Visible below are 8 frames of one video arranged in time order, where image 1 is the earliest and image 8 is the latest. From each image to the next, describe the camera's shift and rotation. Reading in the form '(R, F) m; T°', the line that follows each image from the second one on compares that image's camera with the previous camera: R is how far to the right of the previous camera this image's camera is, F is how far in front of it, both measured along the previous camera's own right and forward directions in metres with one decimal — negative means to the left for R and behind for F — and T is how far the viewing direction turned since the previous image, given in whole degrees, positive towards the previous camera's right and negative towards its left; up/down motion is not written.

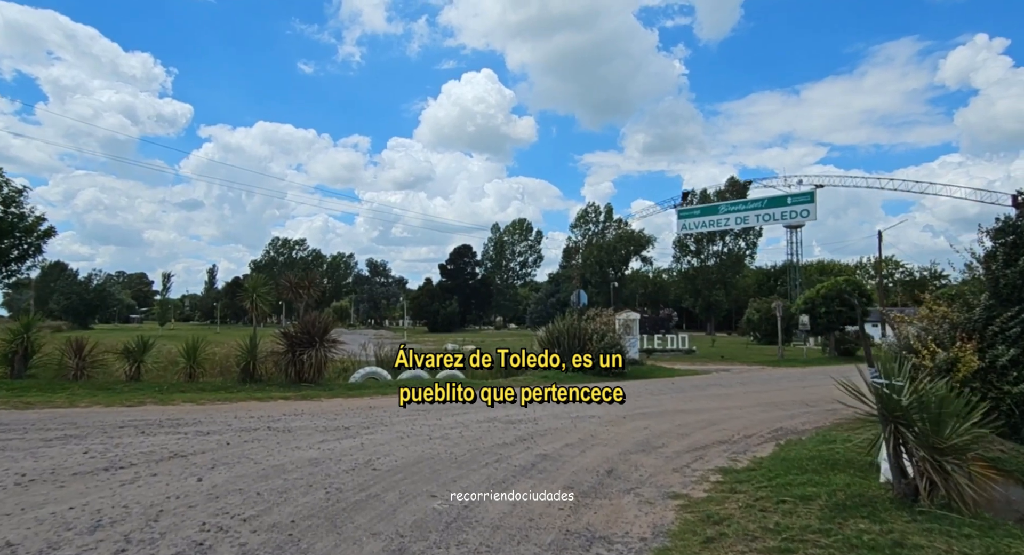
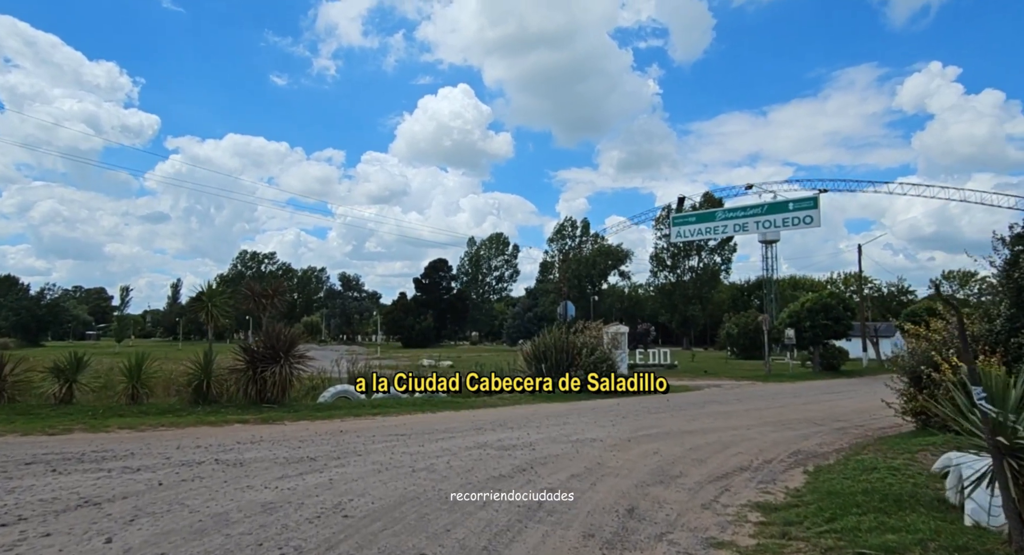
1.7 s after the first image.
(-0.3, +1.2) m; +2°
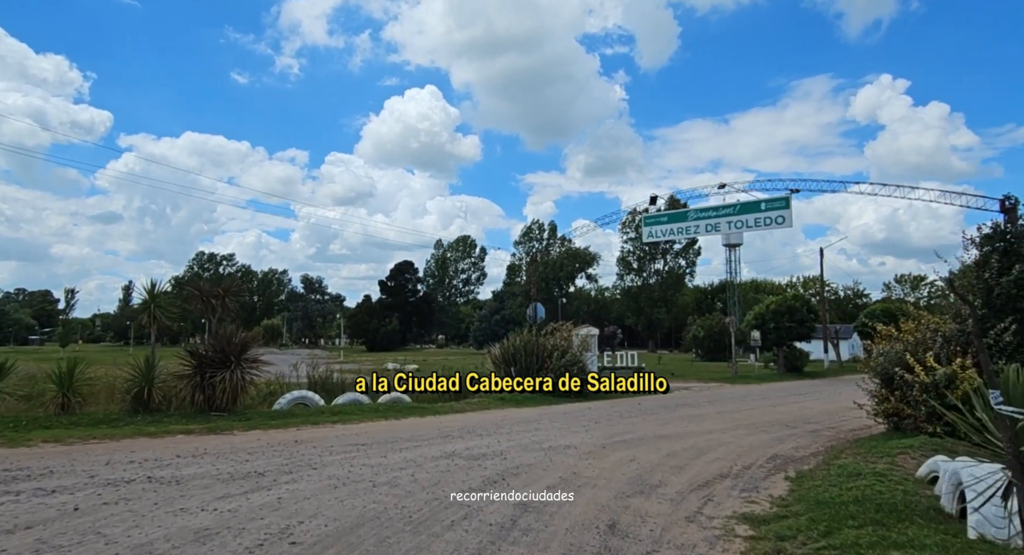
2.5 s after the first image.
(0.0, +0.5) m; +3°
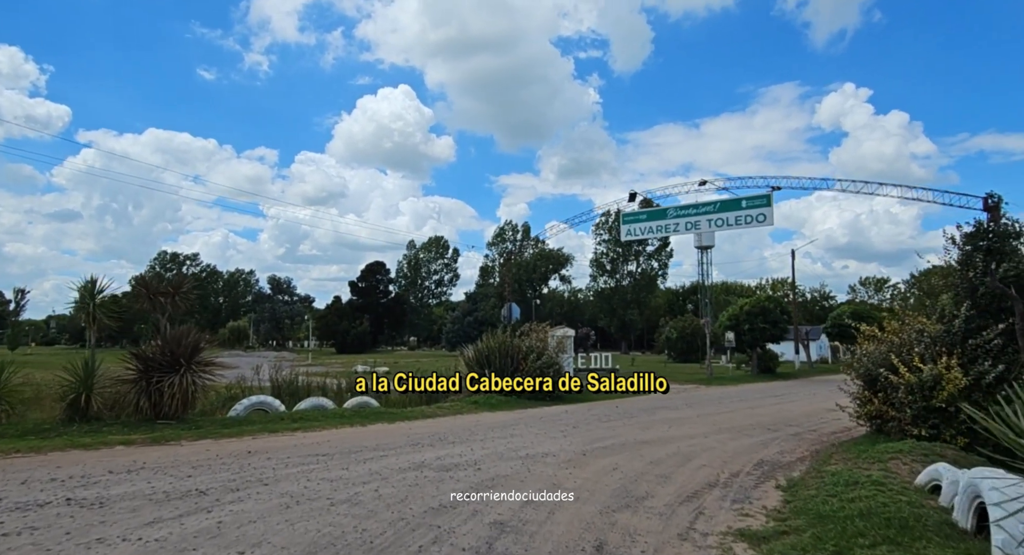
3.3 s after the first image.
(0.0, +0.6) m; +2°
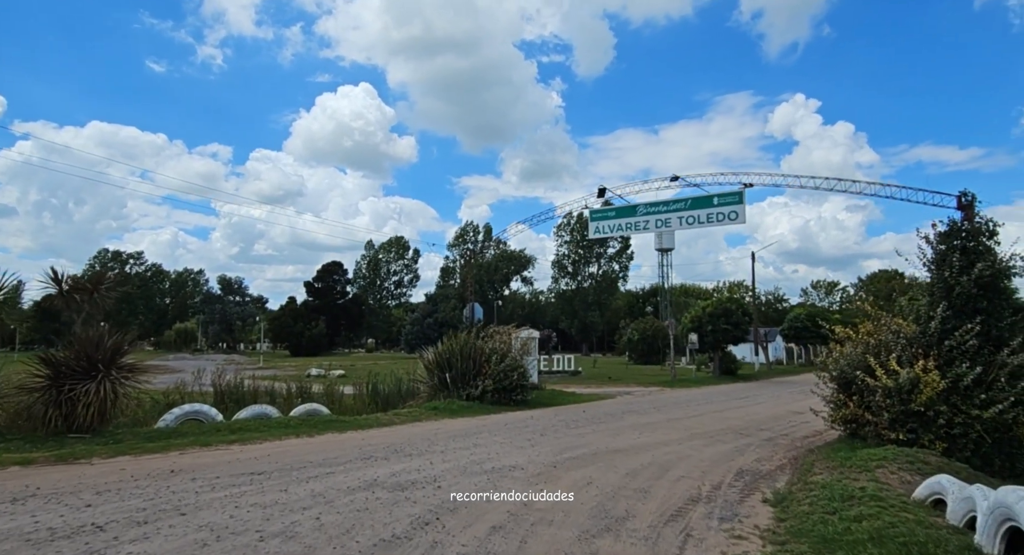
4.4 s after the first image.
(0.0, +0.8) m; +4°
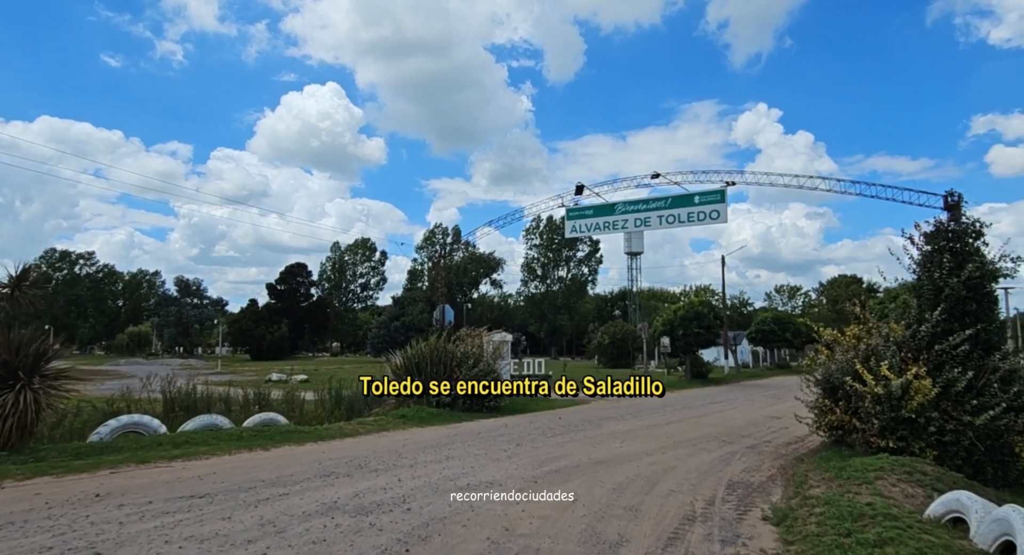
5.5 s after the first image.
(-0.1, +0.7) m; +3°
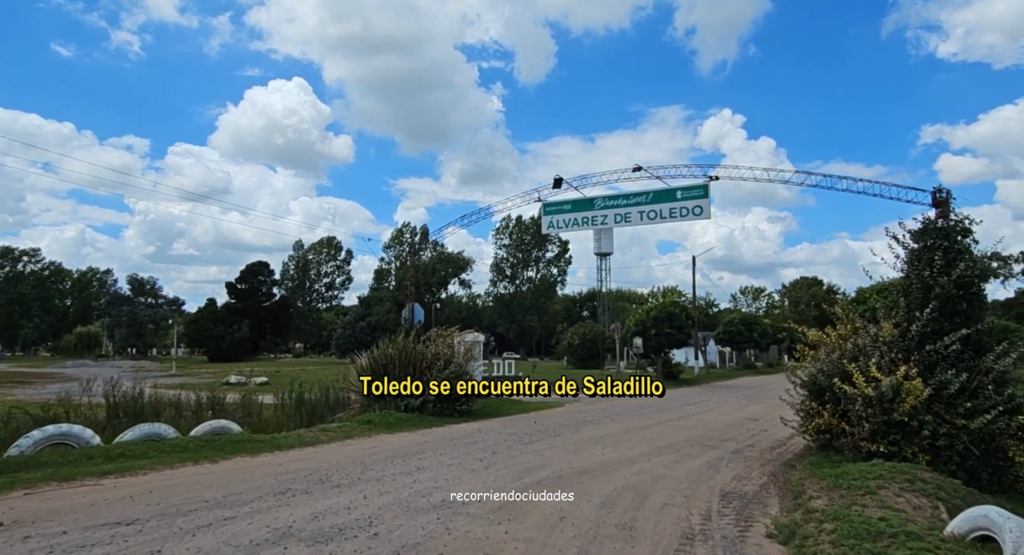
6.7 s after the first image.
(-0.1, +0.7) m; +3°
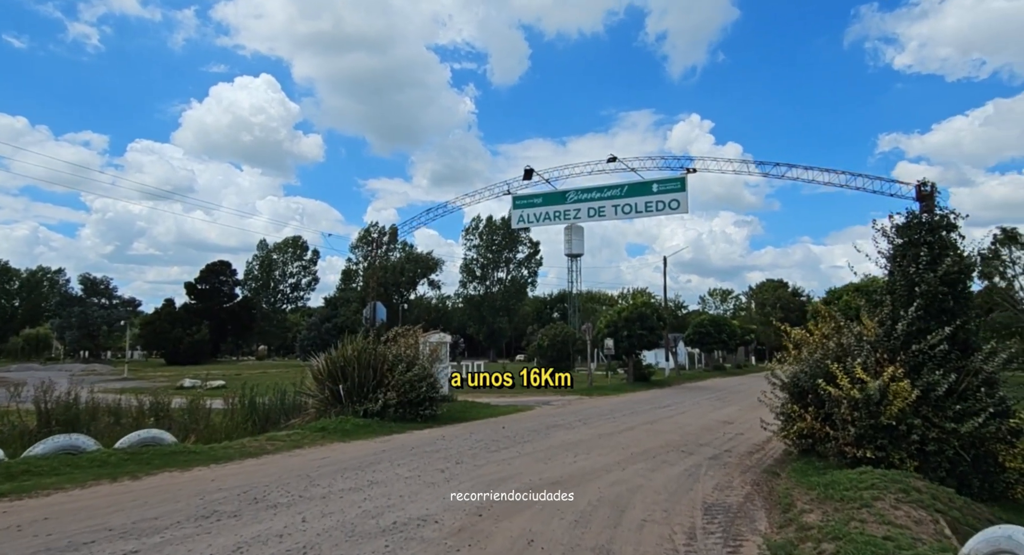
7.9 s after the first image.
(+0.1, +0.8) m; +3°
